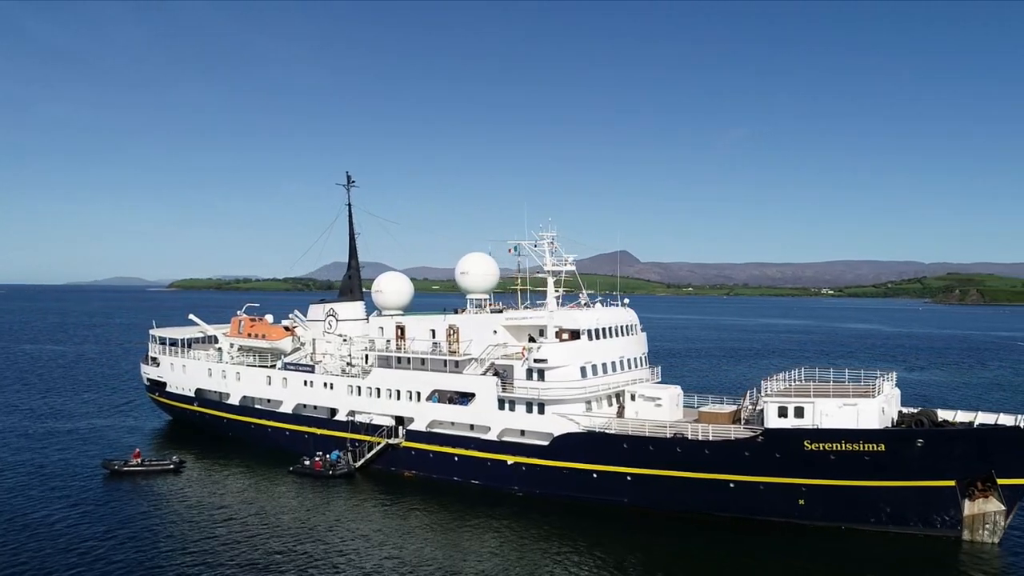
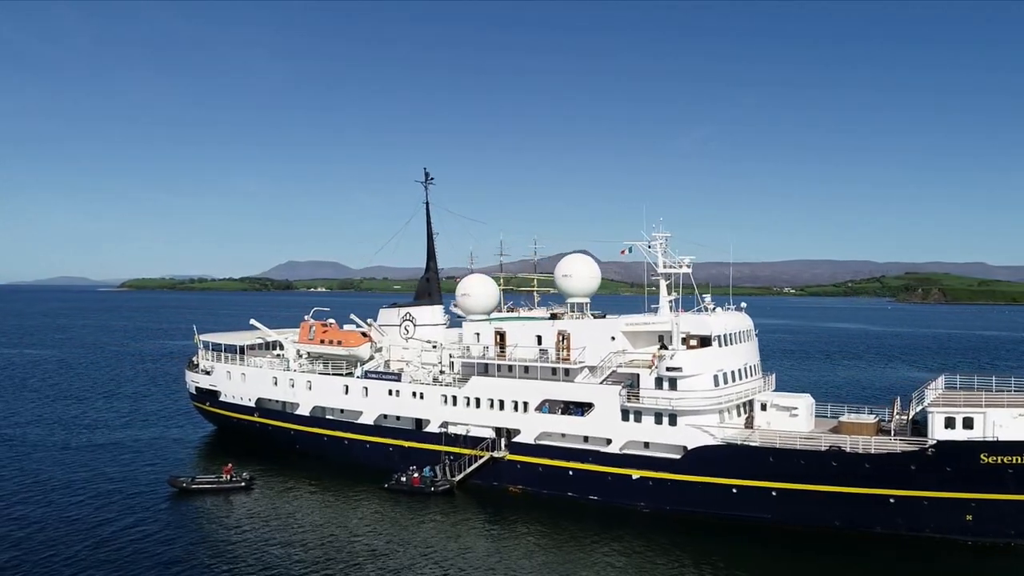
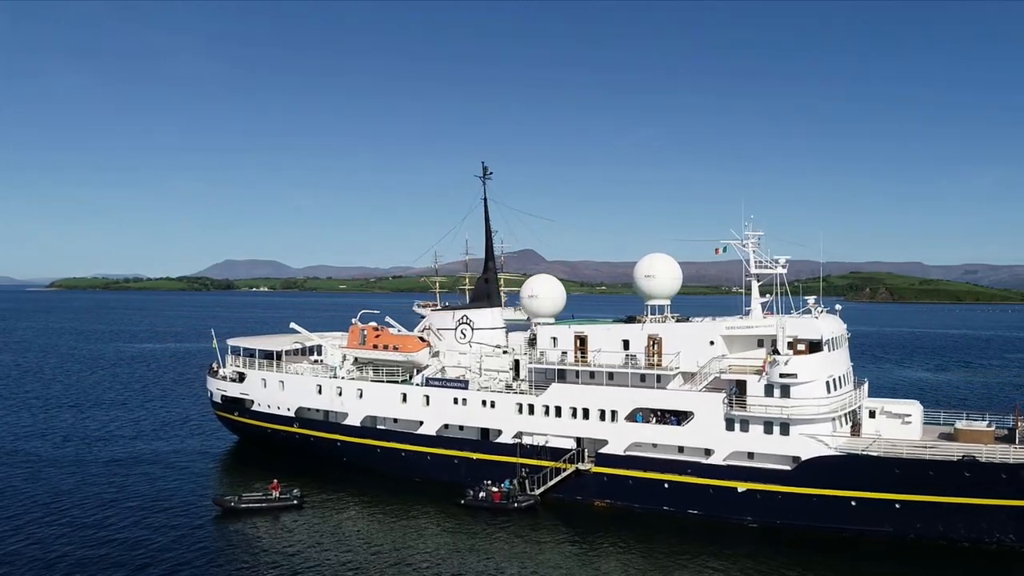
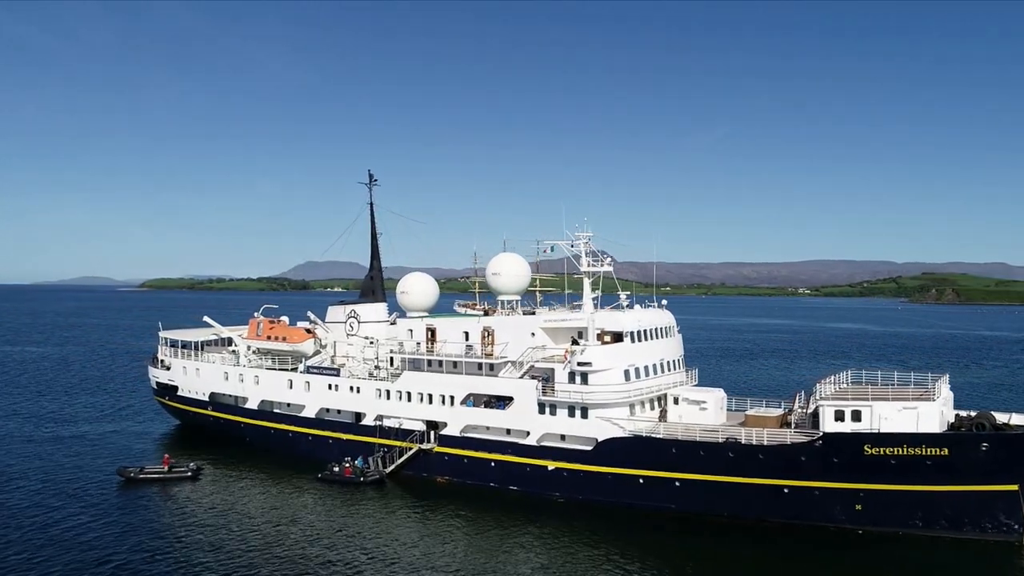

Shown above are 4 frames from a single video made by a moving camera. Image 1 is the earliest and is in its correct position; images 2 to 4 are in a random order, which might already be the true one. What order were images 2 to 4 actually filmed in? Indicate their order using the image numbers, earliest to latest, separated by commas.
4, 2, 3
